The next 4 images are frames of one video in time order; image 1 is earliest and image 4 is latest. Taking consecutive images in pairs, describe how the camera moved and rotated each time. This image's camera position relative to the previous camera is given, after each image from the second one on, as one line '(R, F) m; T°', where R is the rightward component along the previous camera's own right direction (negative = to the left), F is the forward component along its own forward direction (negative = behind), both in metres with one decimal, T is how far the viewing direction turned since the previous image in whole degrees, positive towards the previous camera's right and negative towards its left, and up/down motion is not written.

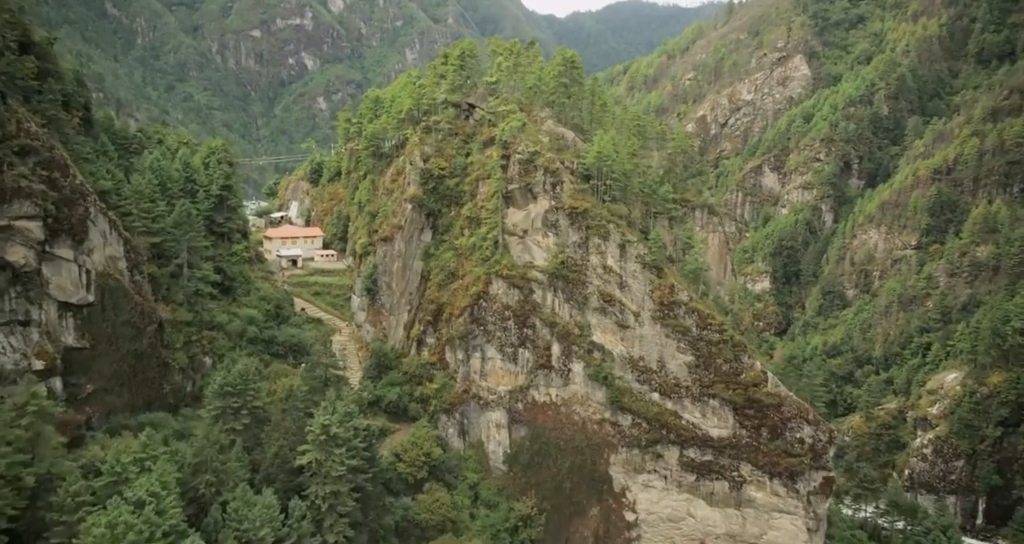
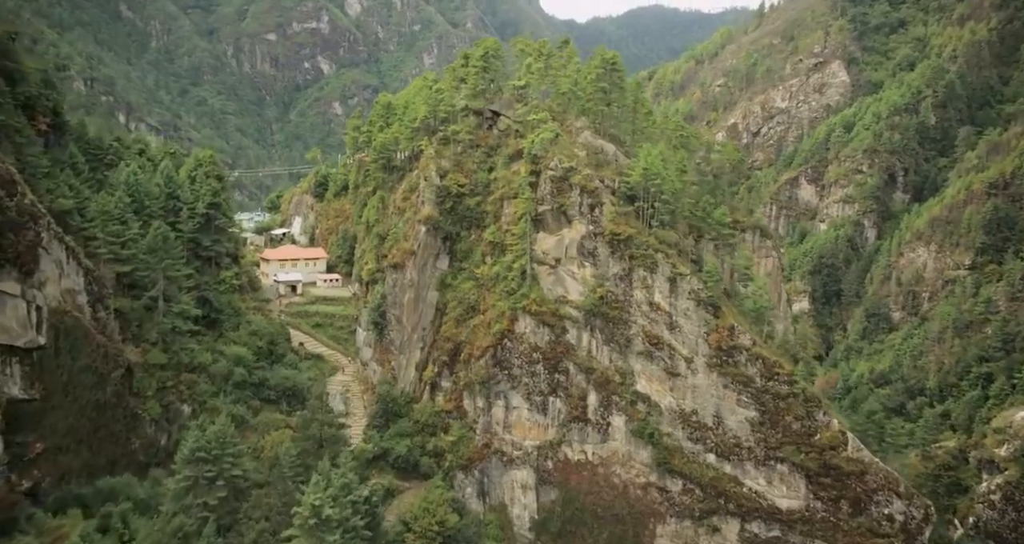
(-0.8, +7.5) m; -1°
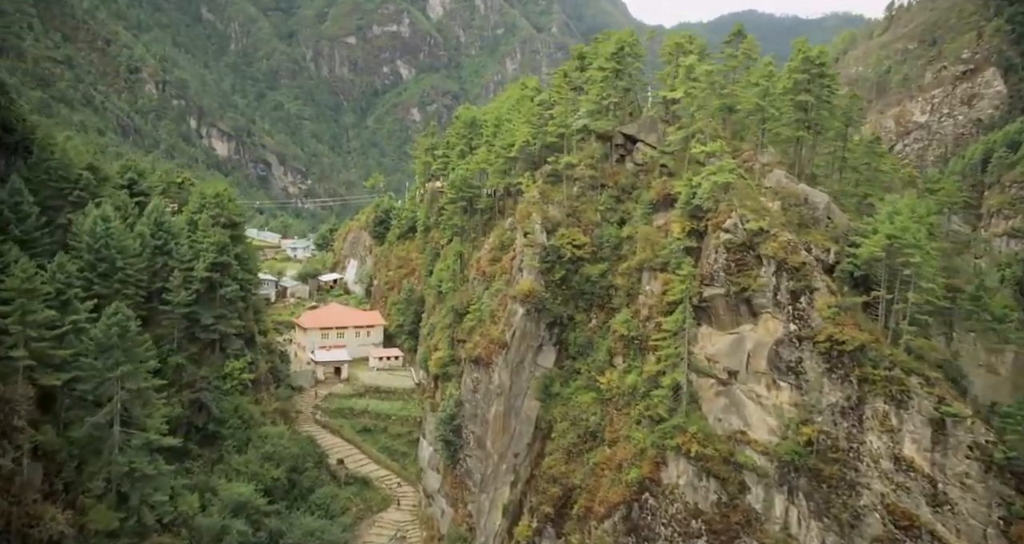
(-2.7, +16.2) m; -5°
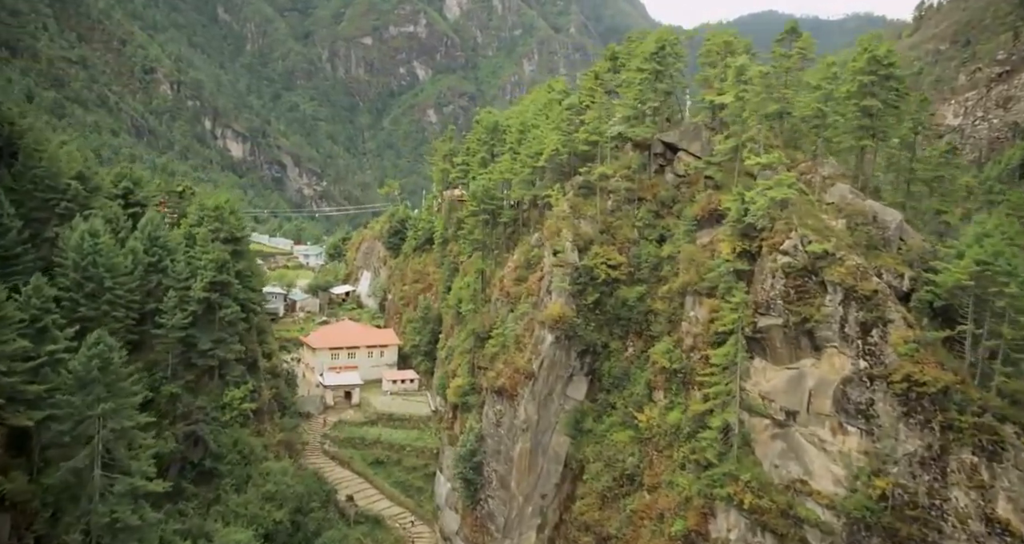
(-0.5, +3.2) m; -1°
